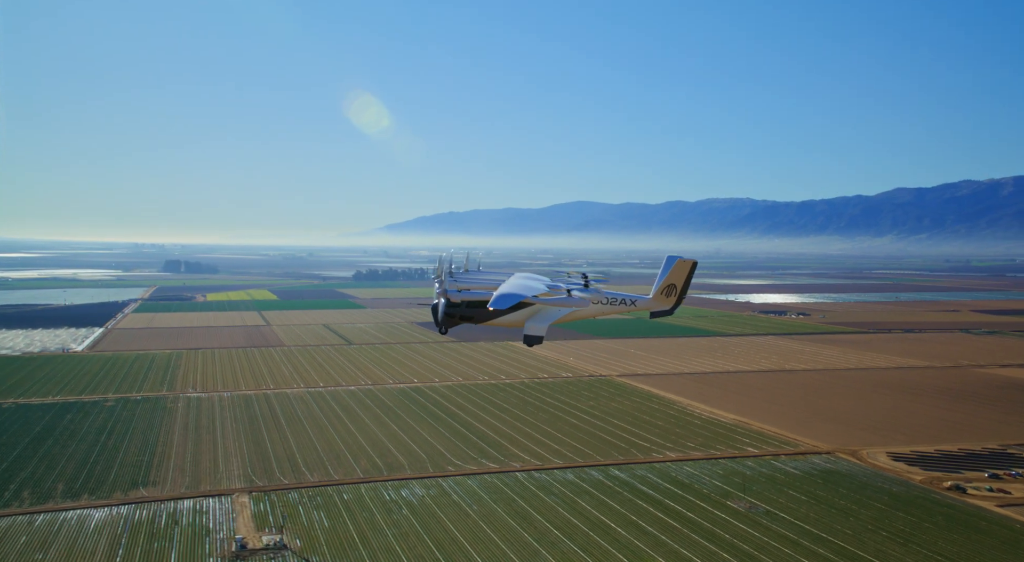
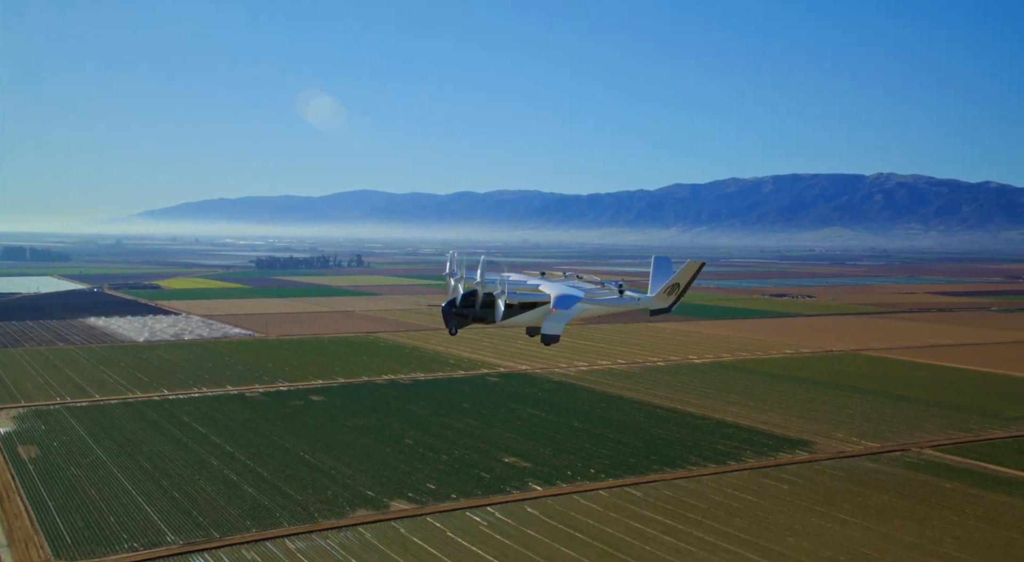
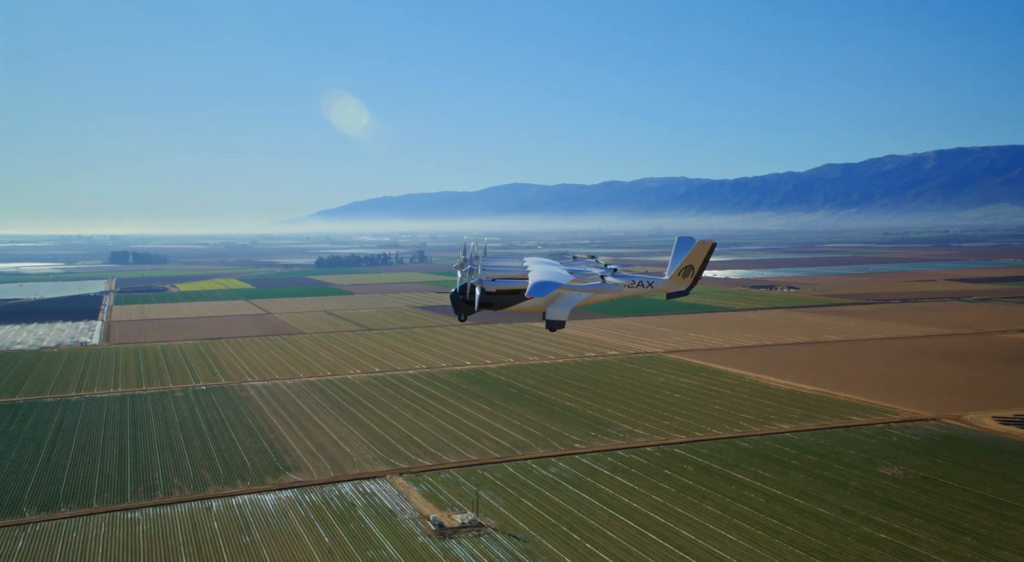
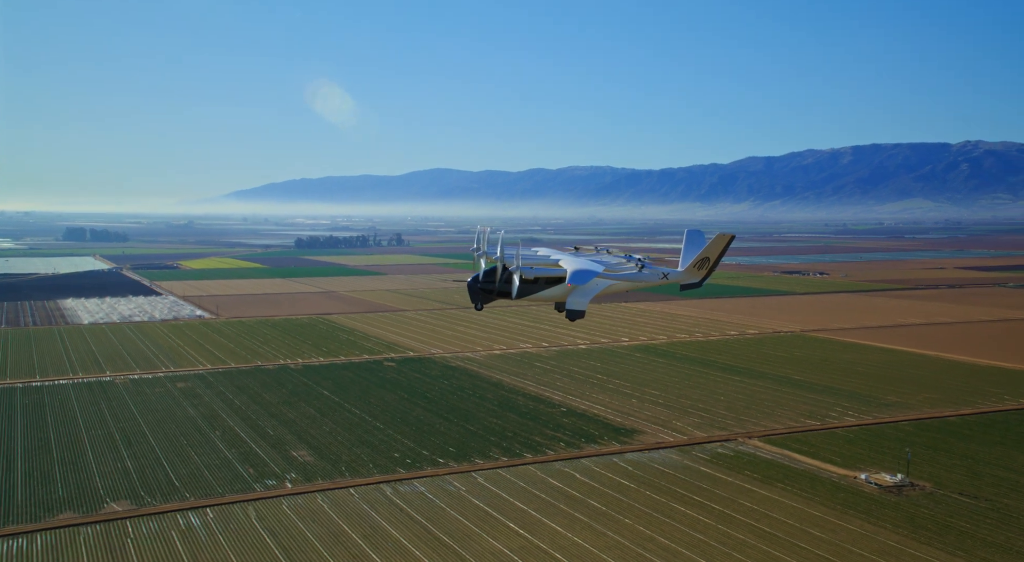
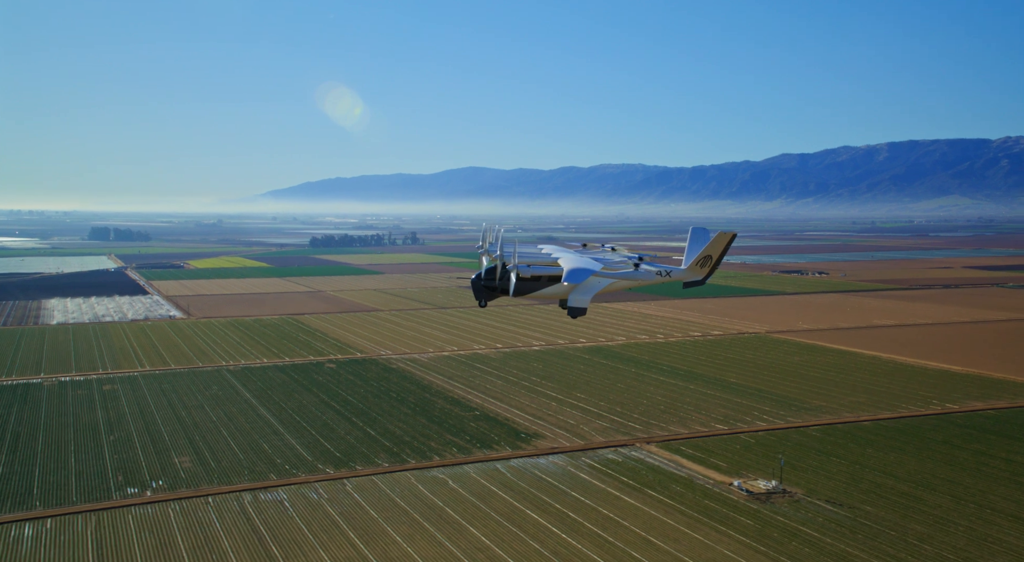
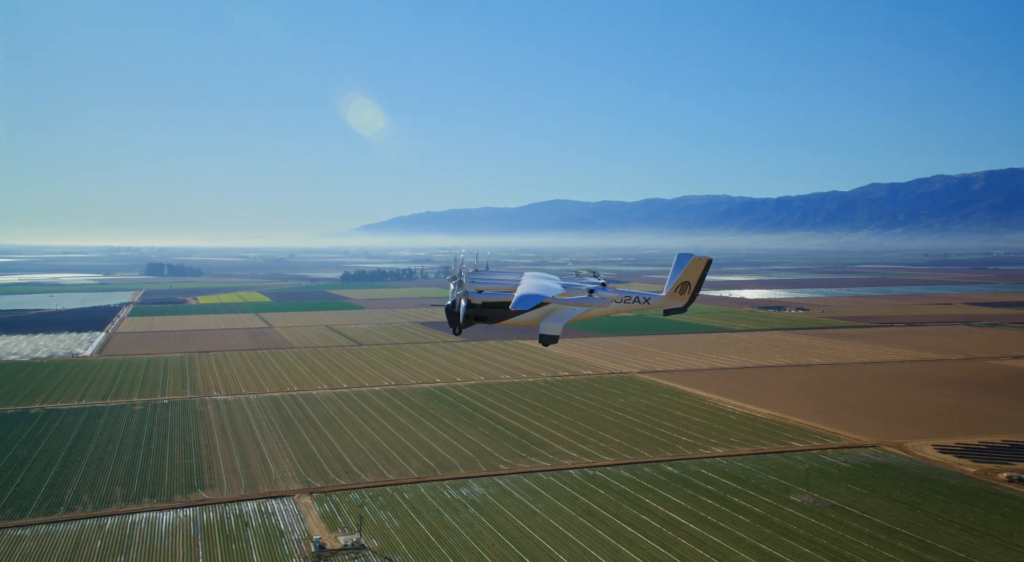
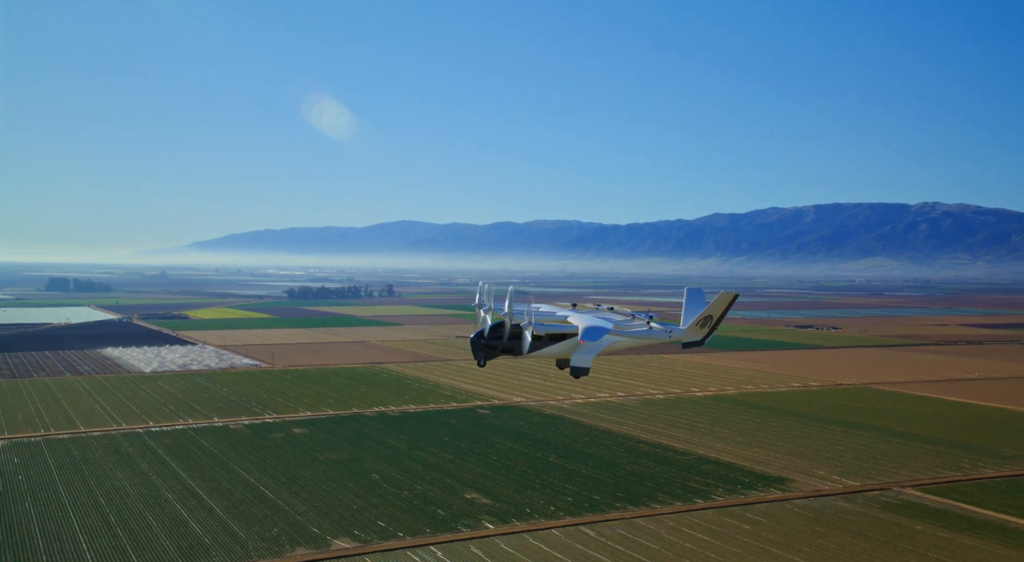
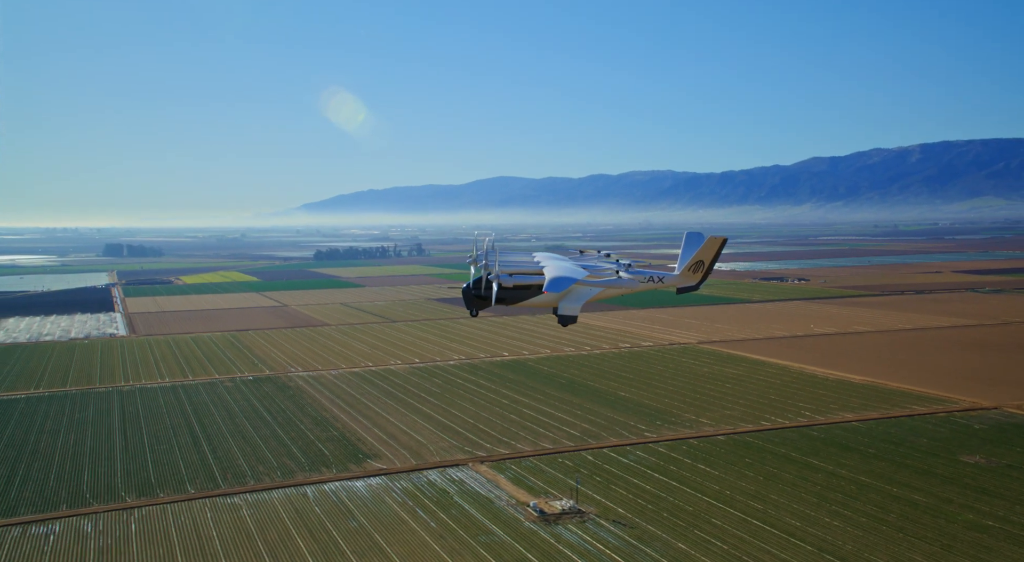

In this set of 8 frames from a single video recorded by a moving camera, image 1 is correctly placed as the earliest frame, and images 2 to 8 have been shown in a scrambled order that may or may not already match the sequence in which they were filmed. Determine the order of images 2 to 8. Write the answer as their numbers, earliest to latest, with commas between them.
6, 3, 8, 5, 4, 7, 2
